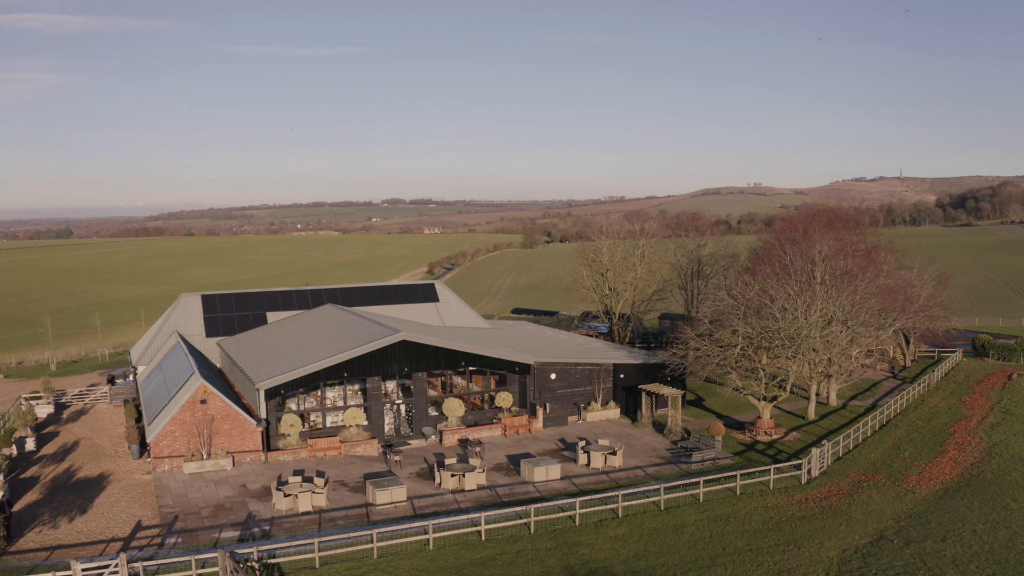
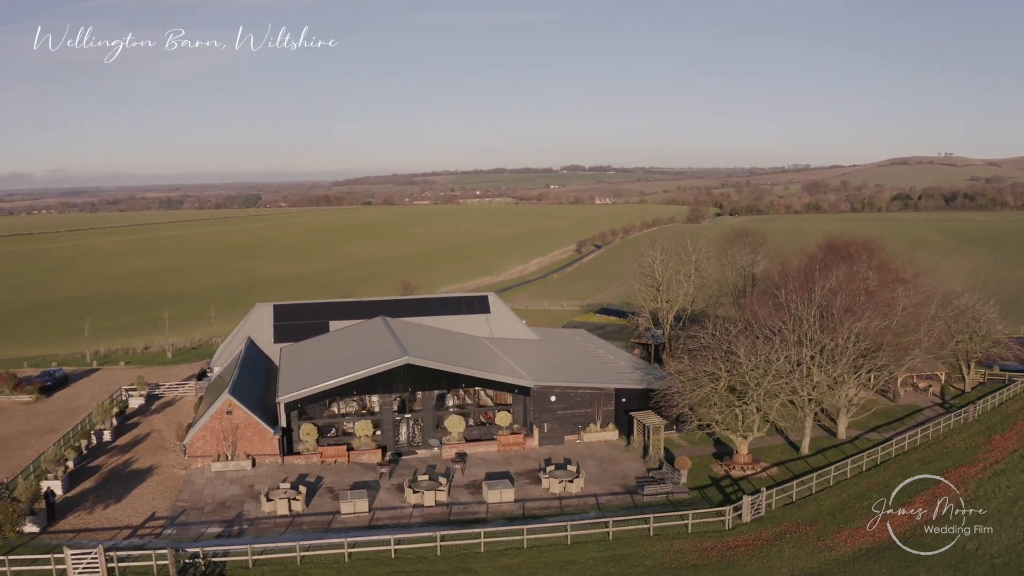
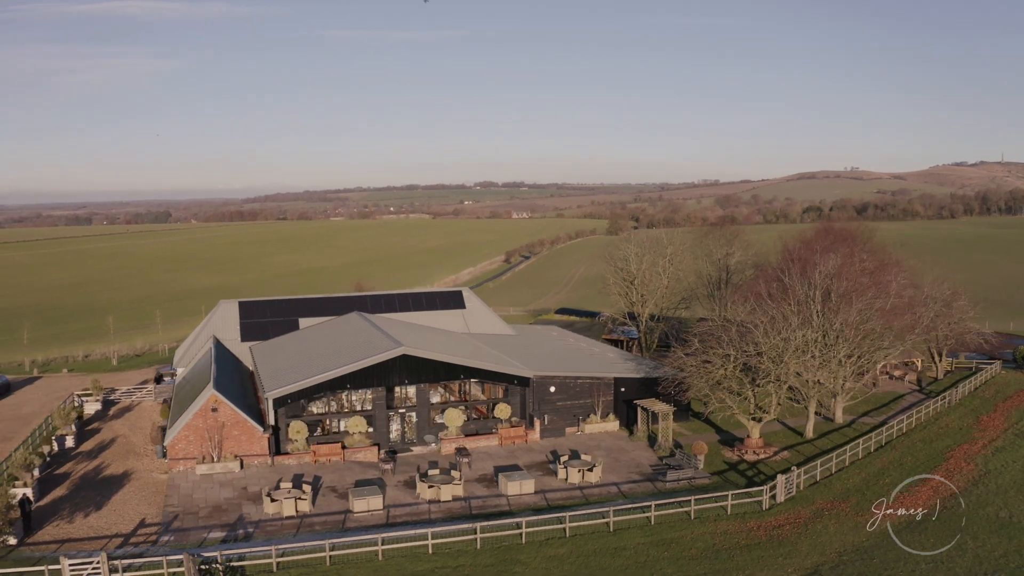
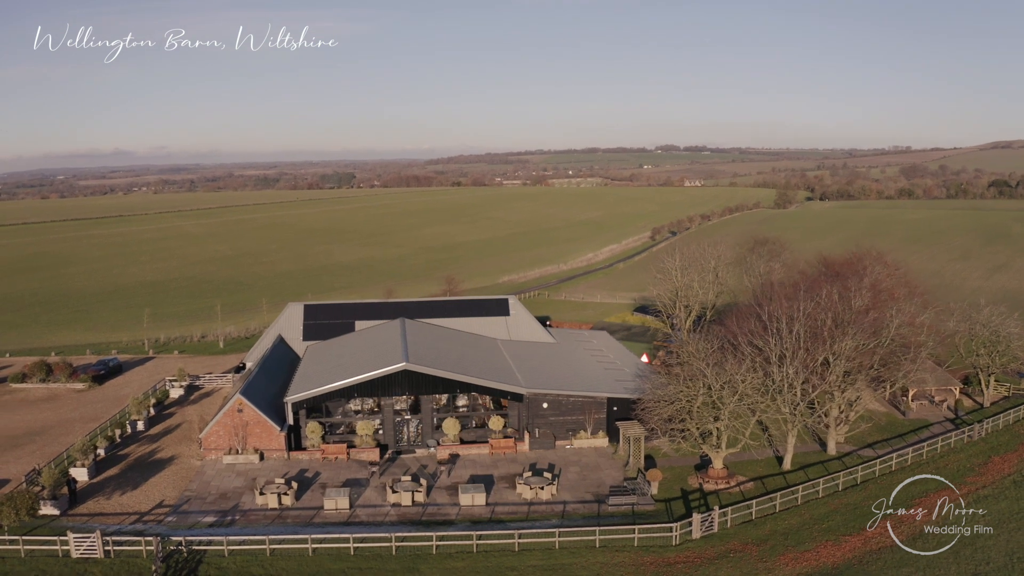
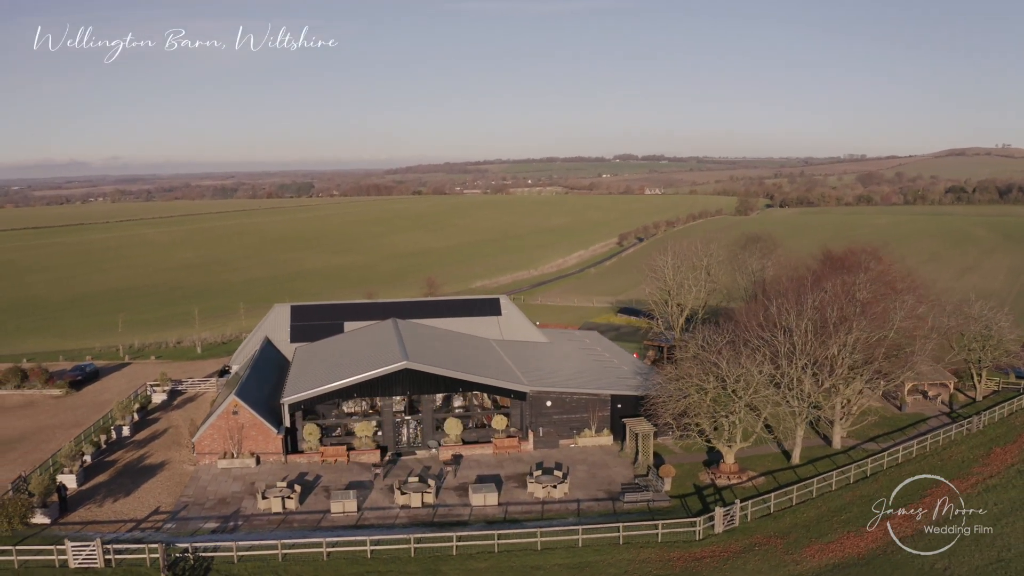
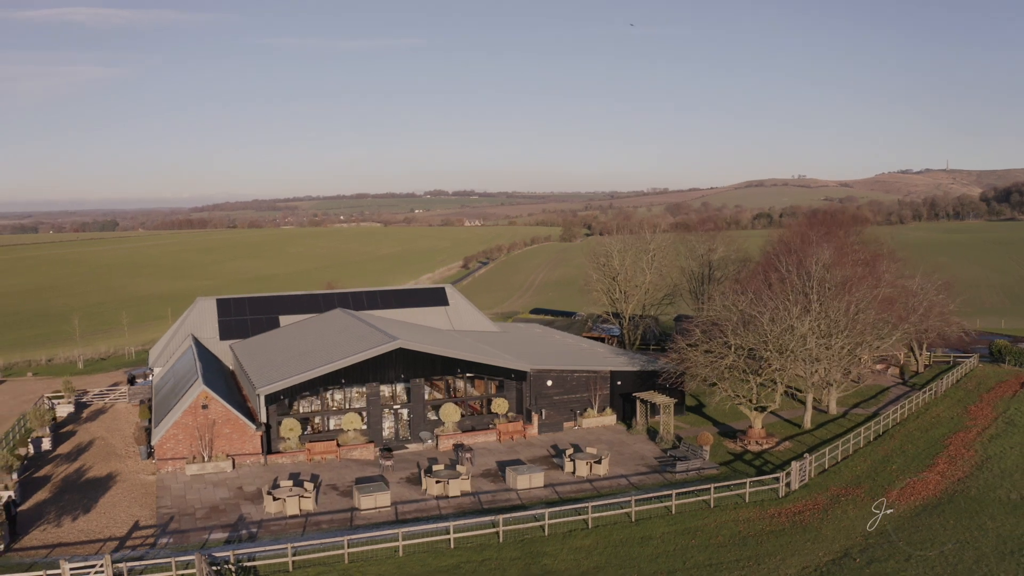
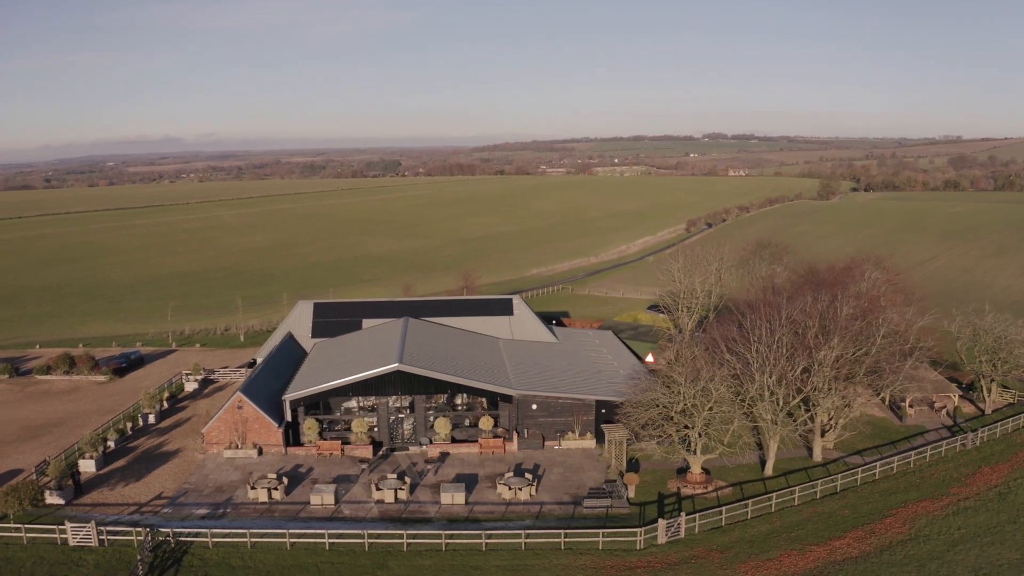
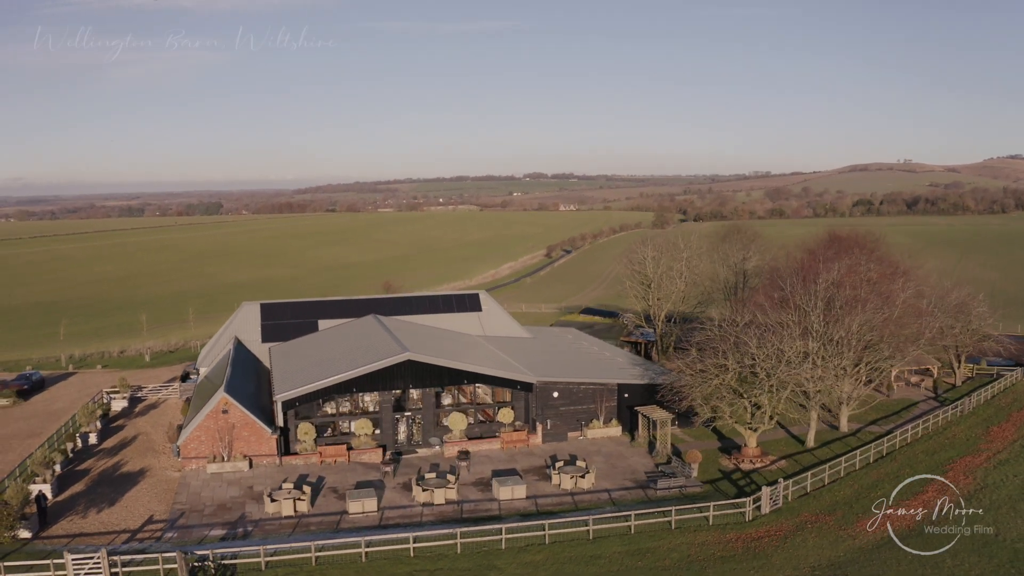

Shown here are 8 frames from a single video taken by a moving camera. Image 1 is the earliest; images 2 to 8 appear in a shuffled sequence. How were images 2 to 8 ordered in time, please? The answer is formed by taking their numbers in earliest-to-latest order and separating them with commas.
6, 3, 8, 2, 5, 4, 7
